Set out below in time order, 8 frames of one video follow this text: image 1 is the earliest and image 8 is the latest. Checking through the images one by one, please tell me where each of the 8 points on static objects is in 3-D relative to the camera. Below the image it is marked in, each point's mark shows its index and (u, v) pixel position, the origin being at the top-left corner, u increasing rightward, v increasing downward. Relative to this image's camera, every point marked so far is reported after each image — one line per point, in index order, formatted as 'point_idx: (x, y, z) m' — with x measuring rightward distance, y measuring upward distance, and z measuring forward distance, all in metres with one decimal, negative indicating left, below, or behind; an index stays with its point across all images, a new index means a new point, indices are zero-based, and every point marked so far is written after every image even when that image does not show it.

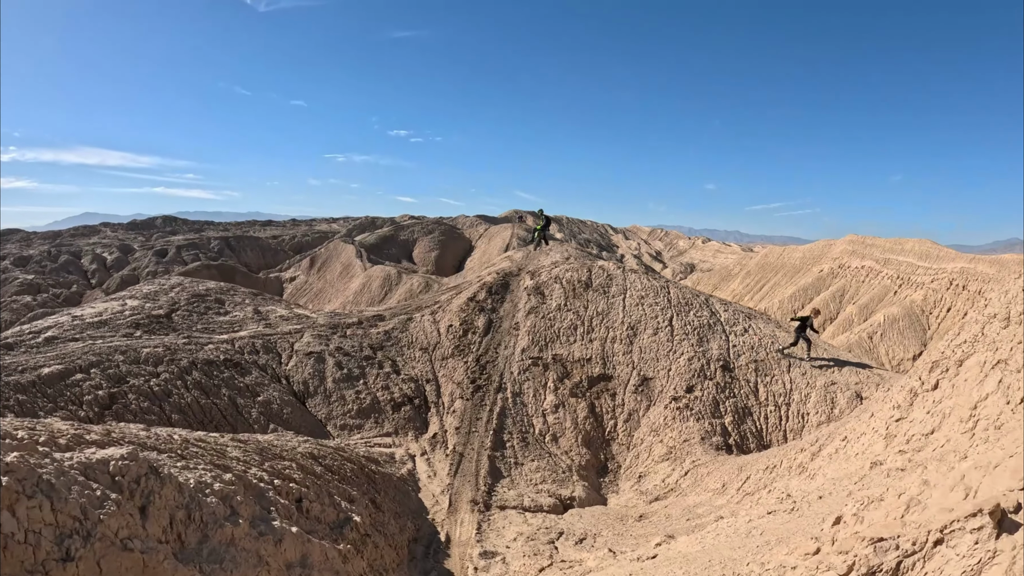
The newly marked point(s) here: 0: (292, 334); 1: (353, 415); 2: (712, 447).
0: (-6.0, -1.2, +12.6) m
1: (-3.7, -2.9, +10.7) m
2: (+4.3, -3.4, +9.9) m
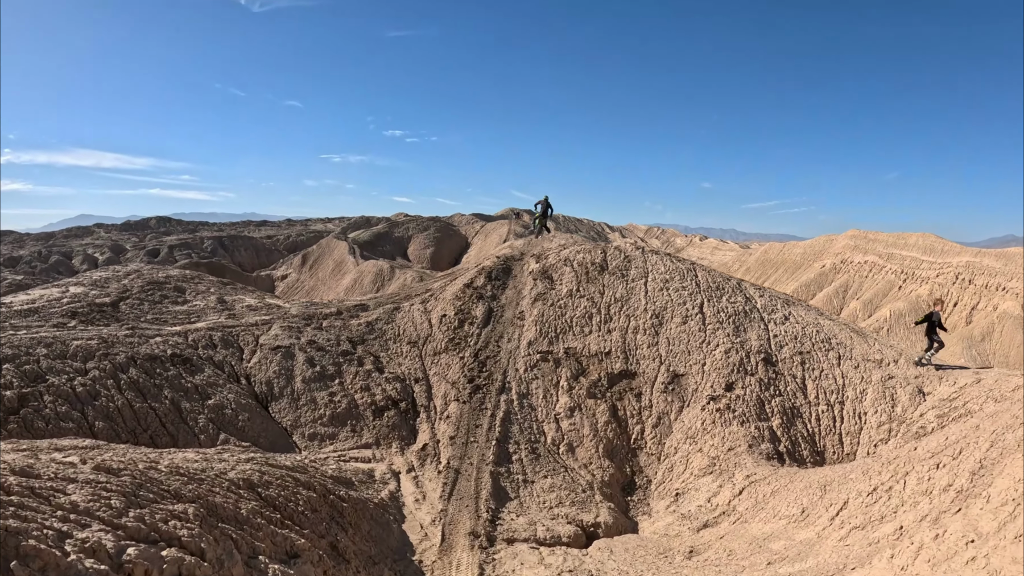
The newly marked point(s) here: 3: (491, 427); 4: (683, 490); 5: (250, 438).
0: (-5.9, -0.9, +10.8) m
1: (-3.5, -2.5, +8.8) m
2: (+4.4, -2.9, +8.2) m
3: (-0.4, -2.6, +8.7) m
4: (+2.9, -3.5, +8.0) m
5: (-4.7, -2.7, +8.4) m
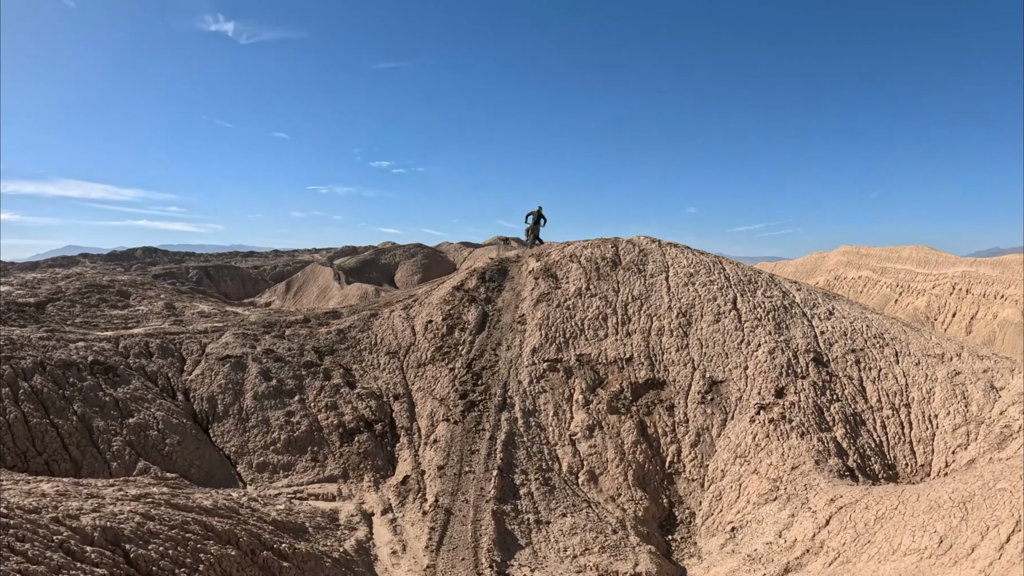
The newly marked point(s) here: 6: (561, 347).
0: (-5.9, -1.0, +9.0) m
1: (-3.5, -2.4, +7.0) m
2: (+4.5, -2.7, +6.5) m
3: (-0.3, -2.4, +6.9) m
4: (+3.0, -3.2, +6.2) m
5: (-4.6, -2.6, +6.5) m
6: (+0.9, -1.1, +8.6) m
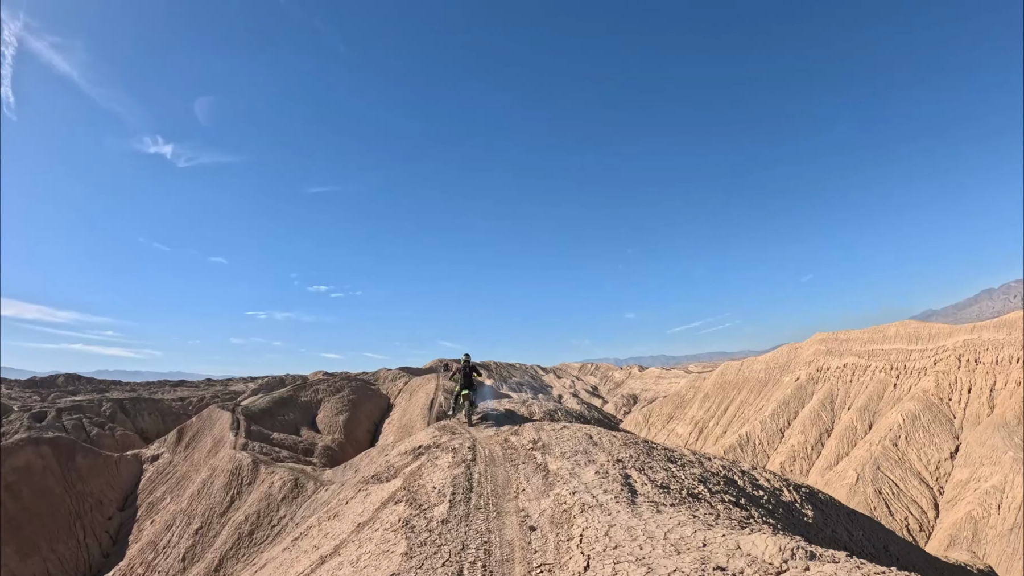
0: (-8.7, -5.2, +0.2) m
1: (-6.0, -6.1, -1.8) m
2: (+1.9, -5.8, -1.6) m
3: (-2.9, -6.0, -1.6) m
4: (+0.5, -6.4, -2.1) m
5: (-7.2, -6.2, -2.4) m
6: (-1.9, -4.9, +0.4) m
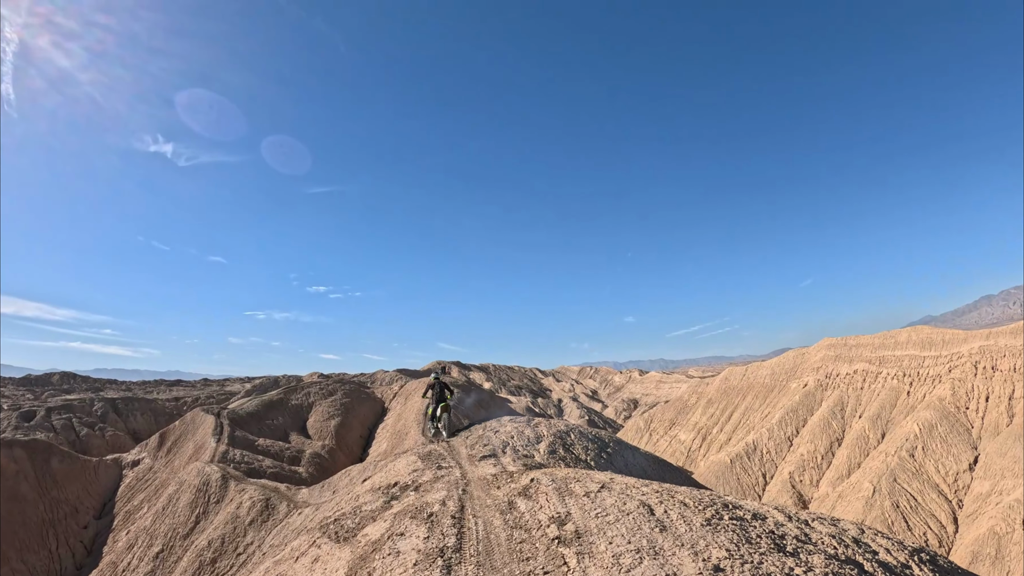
0: (-10.0, -5.4, -1.8) m
1: (-7.4, -6.4, -3.8) m
2: (+0.6, -6.2, -3.6) m
3: (-4.2, -6.2, -3.6) m
4: (-0.8, -6.7, -4.1) m
5: (-8.5, -6.4, -4.4) m
6: (-3.2, -5.2, -1.6) m
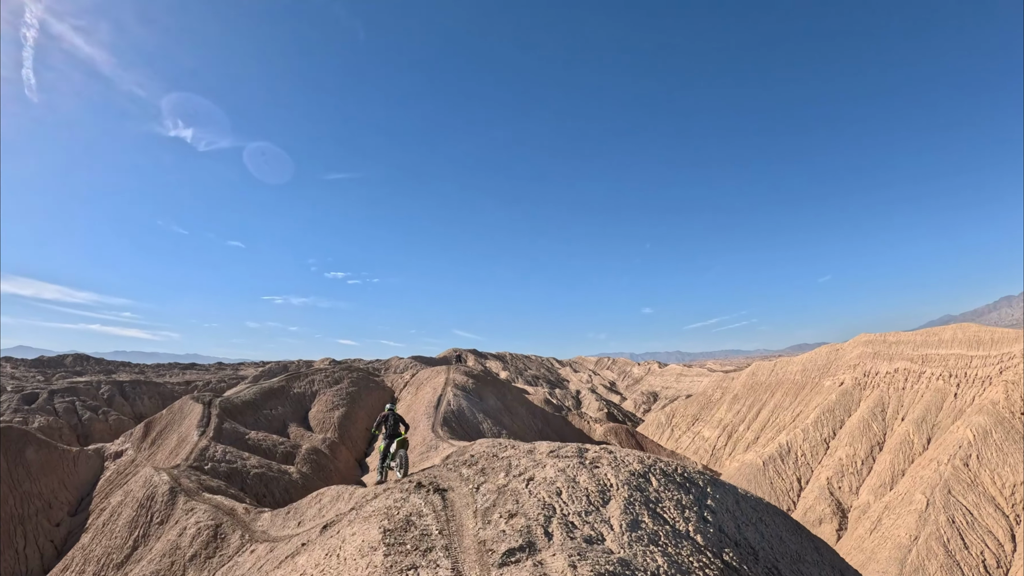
0: (-10.7, -4.7, -8.2) m
1: (-8.1, -5.7, -10.4) m
2: (-0.2, -5.5, -10.5) m
3: (-5.0, -5.5, -10.3) m
4: (-1.6, -6.0, -11.0) m
5: (-9.3, -5.7, -10.9) m
6: (-3.9, -4.5, -8.3) m
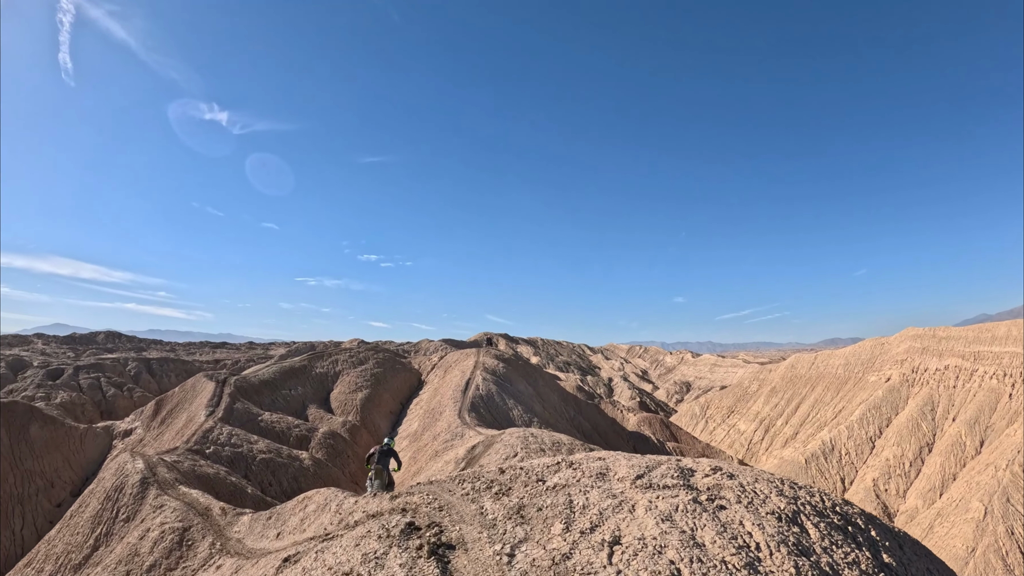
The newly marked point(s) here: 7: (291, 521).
0: (-11.1, -3.3, -13.9) m
1: (-8.7, -4.4, -16.1) m
2: (-0.7, -4.4, -16.8) m
3: (-5.5, -4.3, -16.3) m
4: (-2.2, -4.9, -17.2) m
5: (-9.9, -4.5, -16.6) m
6: (-4.3, -3.3, -14.4) m
7: (-9.4, -9.7, +19.4) m
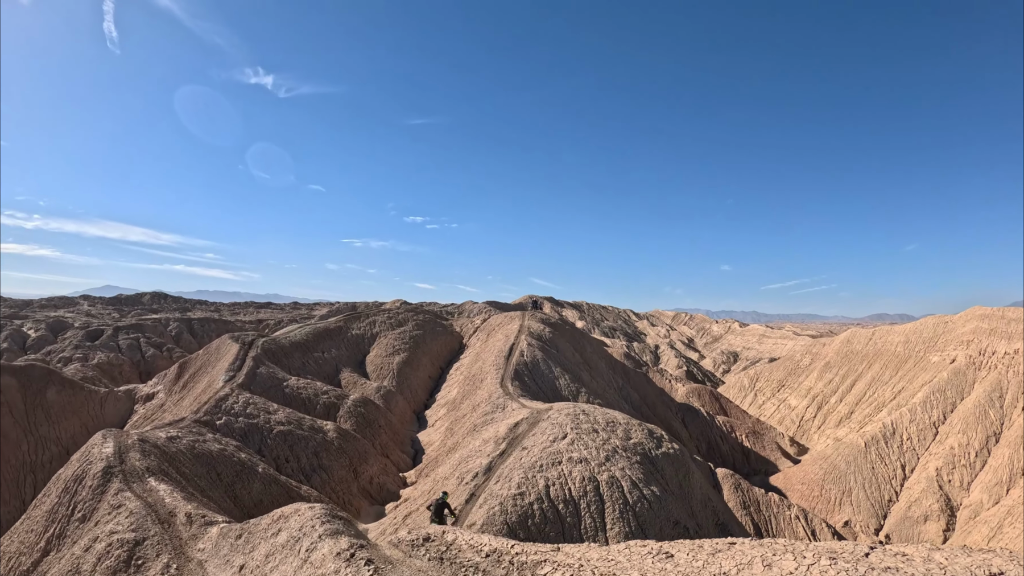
0: (-12.1, -3.7, -20.0) m
1: (-9.9, -4.9, -22.4) m
2: (-2.1, -5.1, -23.7) m
3: (-6.8, -4.9, -22.8) m
4: (-3.5, -5.6, -23.9) m
5: (-11.2, -5.0, -22.7) m
6: (-5.4, -3.7, -21.1) m
7: (-7.5, -7.6, +13.3) m
